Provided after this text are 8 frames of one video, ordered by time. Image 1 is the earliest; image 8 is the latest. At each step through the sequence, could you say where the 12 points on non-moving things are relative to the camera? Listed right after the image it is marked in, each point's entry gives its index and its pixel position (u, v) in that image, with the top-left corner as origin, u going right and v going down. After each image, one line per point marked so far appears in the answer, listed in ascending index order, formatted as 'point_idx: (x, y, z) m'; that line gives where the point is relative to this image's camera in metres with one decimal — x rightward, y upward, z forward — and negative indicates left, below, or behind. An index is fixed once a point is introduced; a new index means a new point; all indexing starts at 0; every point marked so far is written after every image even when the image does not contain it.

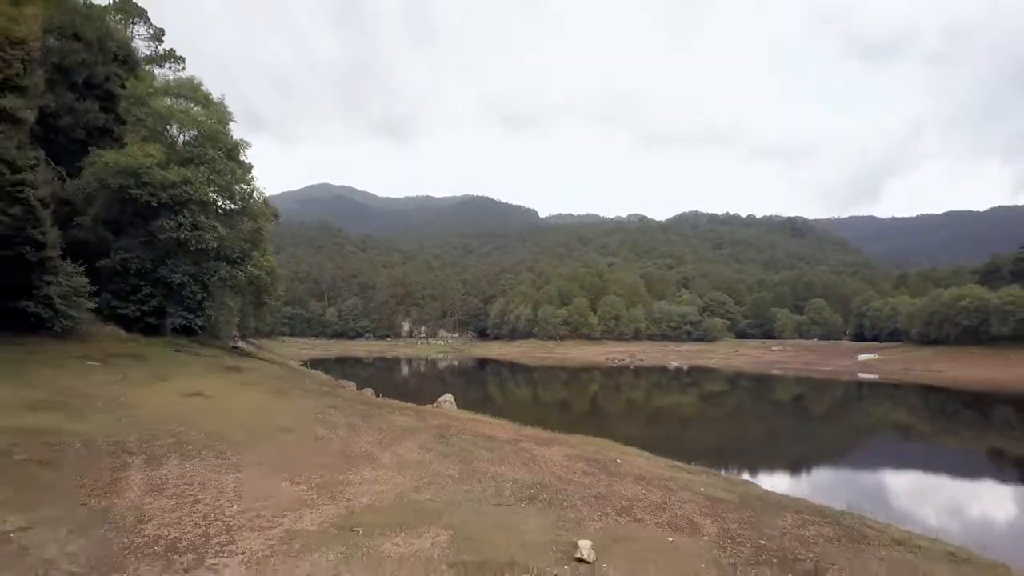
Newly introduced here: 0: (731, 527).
0: (+4.6, -5.1, +14.1) m
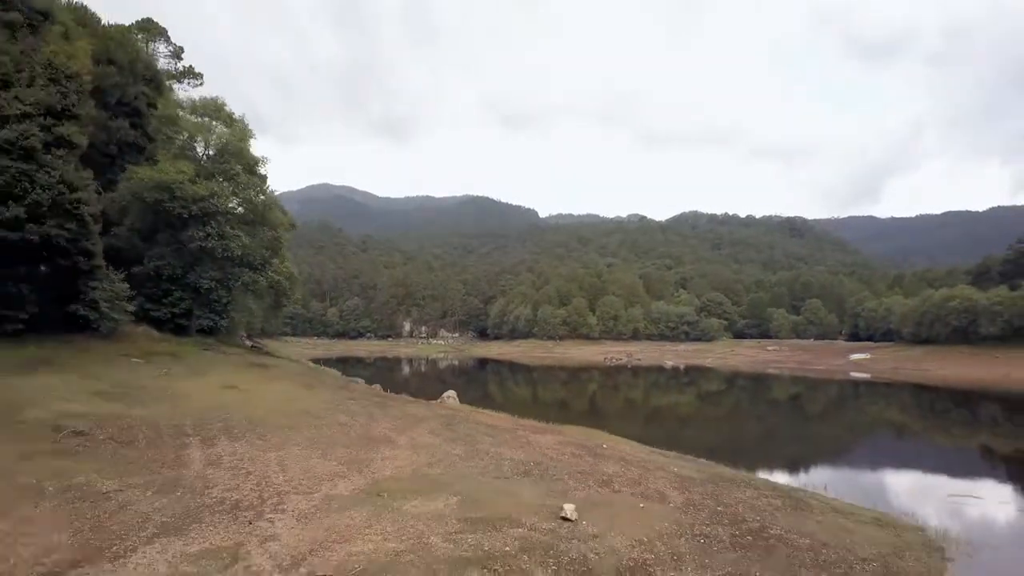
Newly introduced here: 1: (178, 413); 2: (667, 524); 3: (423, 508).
0: (+4.6, -5.3, +16.7) m
1: (-9.4, -3.5, +18.7) m
2: (+3.4, -5.2, +14.5) m
3: (-1.8, -4.6, +13.8) m
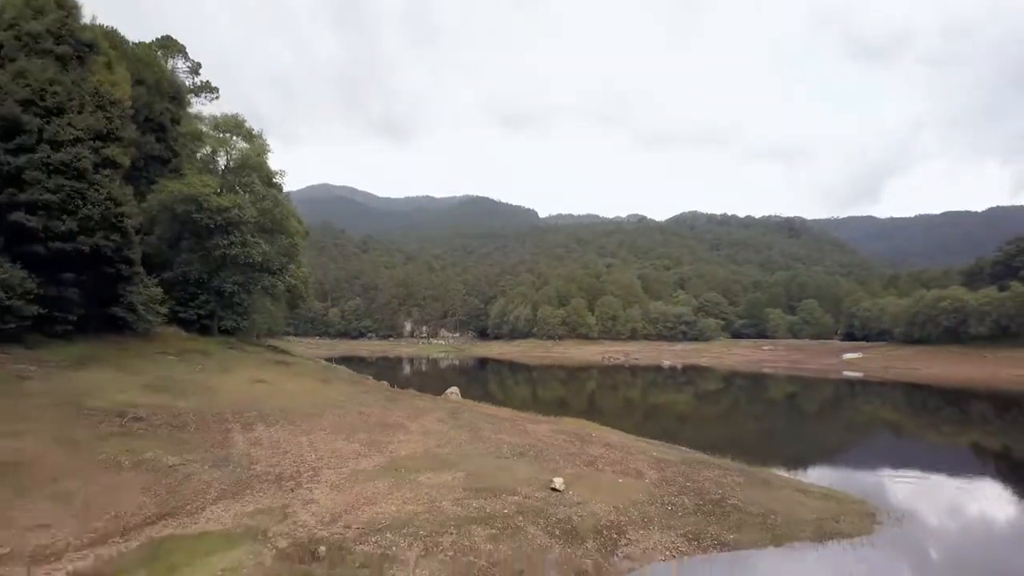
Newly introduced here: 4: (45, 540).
0: (+4.5, -5.4, +19.3) m
1: (-9.4, -3.7, +21.3) m
2: (+3.3, -5.3, +17.1) m
3: (-1.9, -4.7, +16.4) m
4: (-7.9, -4.3, +11.3) m
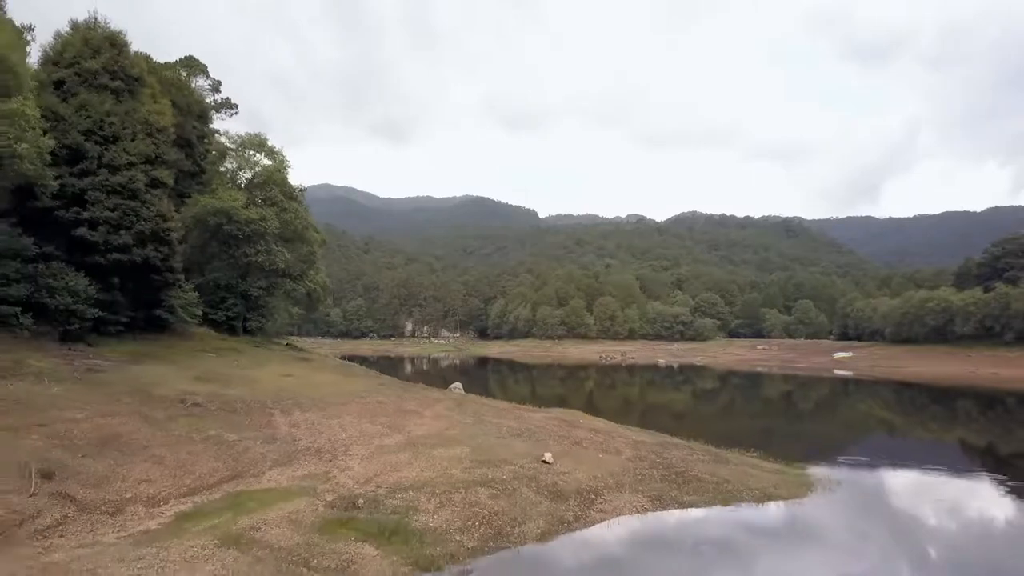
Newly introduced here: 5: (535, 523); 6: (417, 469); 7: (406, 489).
0: (+4.4, -5.6, +22.7) m
1: (-9.5, -3.9, +24.7) m
2: (+3.2, -5.6, +20.5) m
3: (-2.0, -5.0, +19.8) m
4: (-8.0, -4.5, +14.7) m
5: (+0.5, -5.7, +16.2) m
6: (-2.6, -5.1, +18.2) m
7: (-2.7, -5.2, +16.8) m
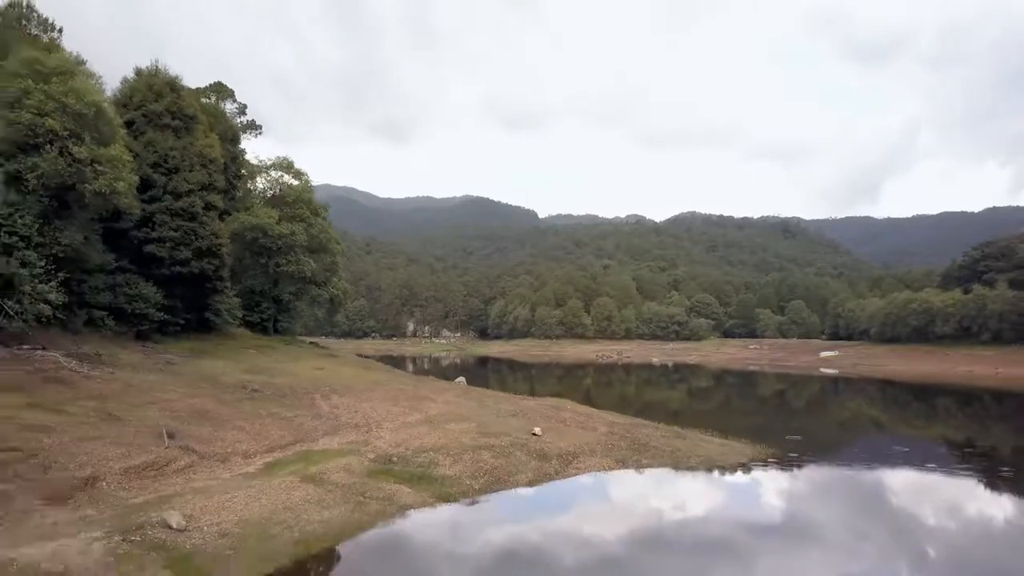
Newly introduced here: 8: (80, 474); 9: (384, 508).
0: (+4.3, -6.0, +27.9) m
1: (-9.6, -4.2, +29.9) m
2: (+3.1, -5.9, +25.8) m
3: (-2.1, -5.3, +25.0) m
4: (-8.1, -4.8, +19.9) m
5: (+0.4, -6.1, +21.4) m
6: (-2.8, -5.4, +23.4) m
7: (-2.9, -5.5, +22.0) m
8: (-10.1, -4.4, +15.6) m
9: (-3.6, -6.0, +18.0) m
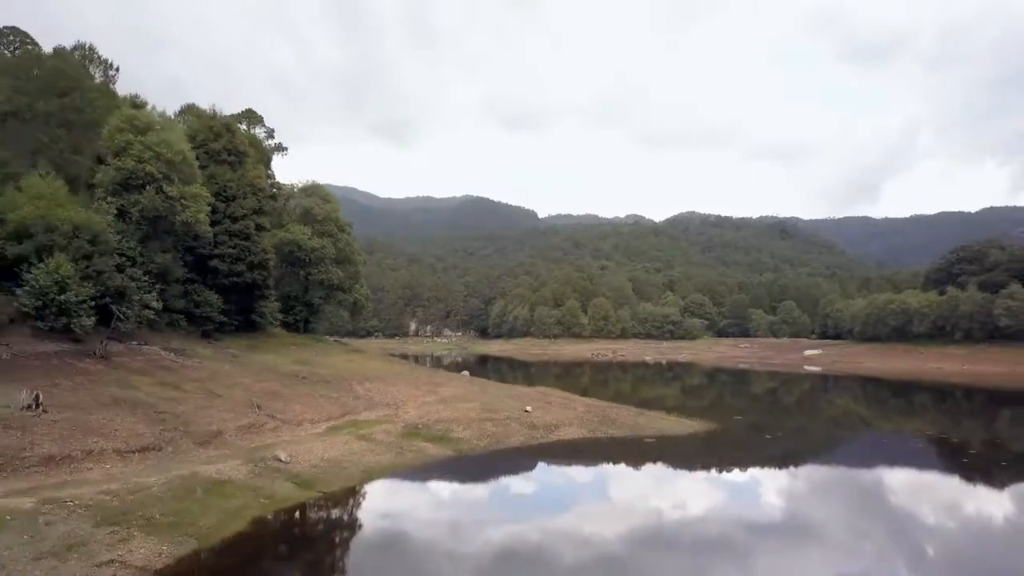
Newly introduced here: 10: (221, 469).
0: (+4.1, -6.4, +34.8) m
1: (-9.8, -4.7, +36.8) m
2: (+2.9, -6.3, +32.7) m
3: (-2.3, -5.7, +31.9) m
4: (-8.3, -5.3, +26.8) m
5: (+0.2, -6.5, +28.4) m
6: (-2.9, -5.8, +30.3) m
7: (-3.0, -5.9, +28.9) m
8: (-10.3, -4.8, +22.5) m
9: (-3.7, -6.4, +24.9) m
10: (-8.4, -5.3, +19.0) m
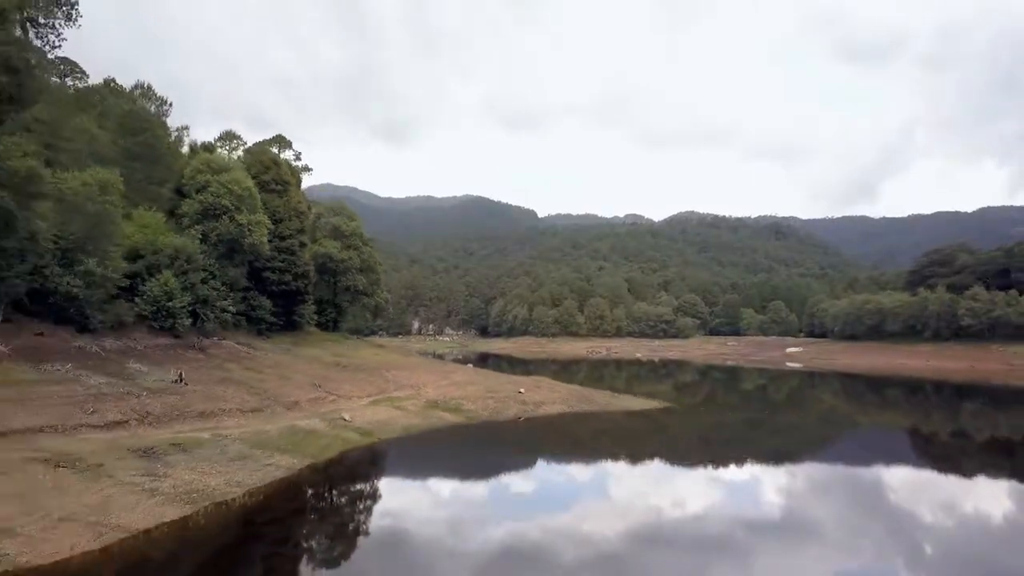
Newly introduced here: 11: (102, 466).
0: (+3.9, -6.9, +43.5) m
1: (-10.0, -5.1, +45.5) m
2: (+2.7, -6.8, +41.4) m
3: (-2.5, -6.2, +40.6) m
4: (-8.5, -5.7, +35.5) m
5: (0.0, -7.0, +37.1) m
6: (-3.1, -6.3, +39.0) m
7: (-3.2, -6.4, +37.6) m
8: (-10.5, -5.3, +31.2) m
9: (-3.9, -6.9, +33.6) m
10: (-8.6, -5.7, +27.7) m
11: (-11.8, -5.1, +19.3) m
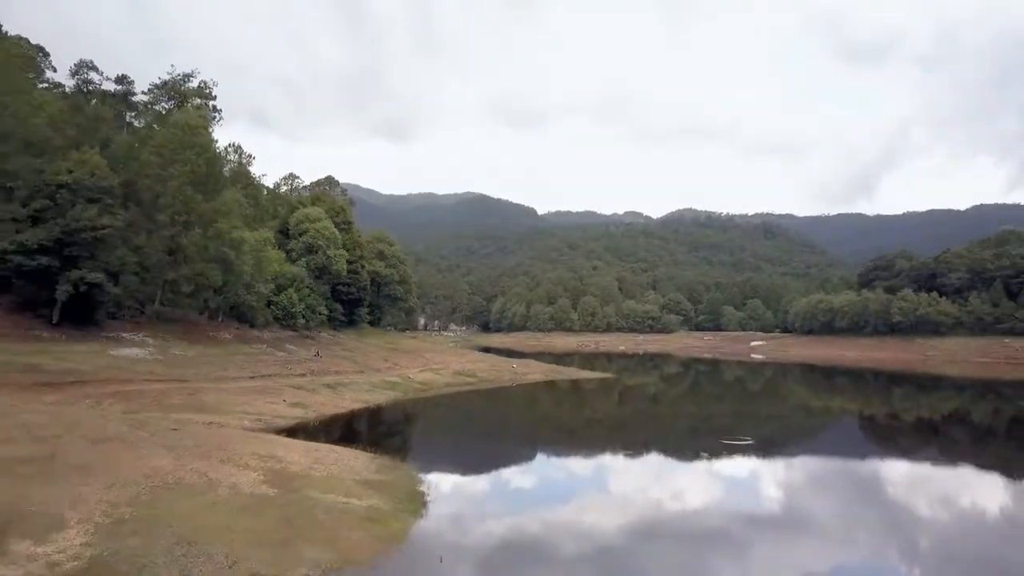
0: (+3.6, -7.8, +64.6) m
1: (-10.4, -6.1, +66.6) m
2: (+2.3, -7.8, +62.4) m
3: (-2.9, -7.2, +61.7) m
4: (-8.8, -6.7, +56.6) m
5: (-0.4, -8.0, +58.1) m
6: (-3.5, -7.3, +60.1) m
7: (-3.6, -7.4, +58.7) m
8: (-10.9, -6.3, +52.3) m
9: (-4.3, -7.9, +54.7) m
10: (-9.0, -6.8, +48.8) m
11: (-12.2, -6.3, +40.4) m
